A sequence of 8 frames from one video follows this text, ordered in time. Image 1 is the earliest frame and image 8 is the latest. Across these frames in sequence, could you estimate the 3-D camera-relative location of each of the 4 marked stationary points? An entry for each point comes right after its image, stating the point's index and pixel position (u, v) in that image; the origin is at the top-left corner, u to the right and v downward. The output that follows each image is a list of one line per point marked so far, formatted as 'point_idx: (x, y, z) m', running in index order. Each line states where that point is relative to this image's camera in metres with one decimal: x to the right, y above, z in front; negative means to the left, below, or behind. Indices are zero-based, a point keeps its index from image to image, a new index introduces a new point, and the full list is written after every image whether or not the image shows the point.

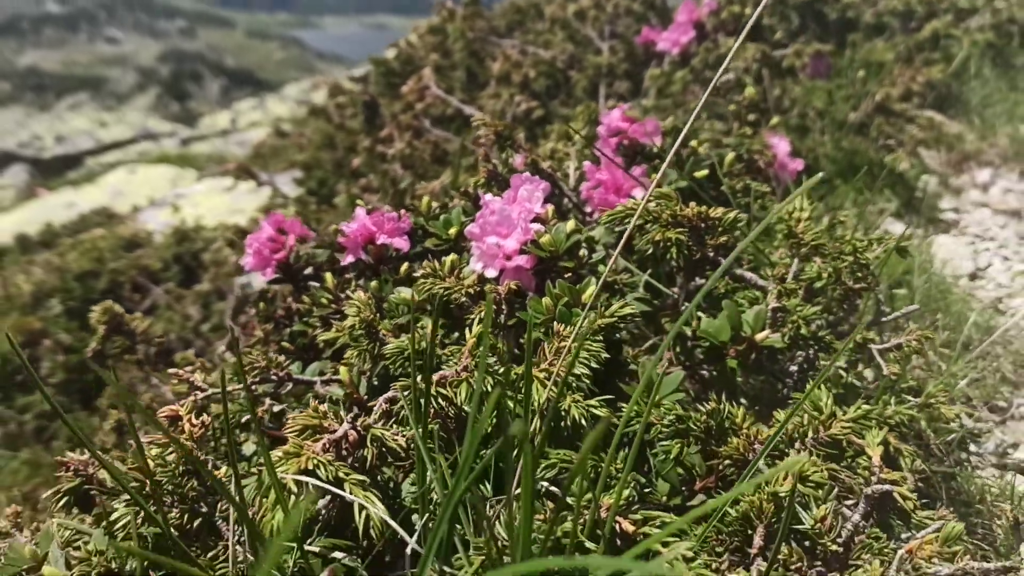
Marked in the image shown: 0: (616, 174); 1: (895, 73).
0: (+0.4, +0.4, +3.6) m
1: (+2.5, +1.4, +5.8) m
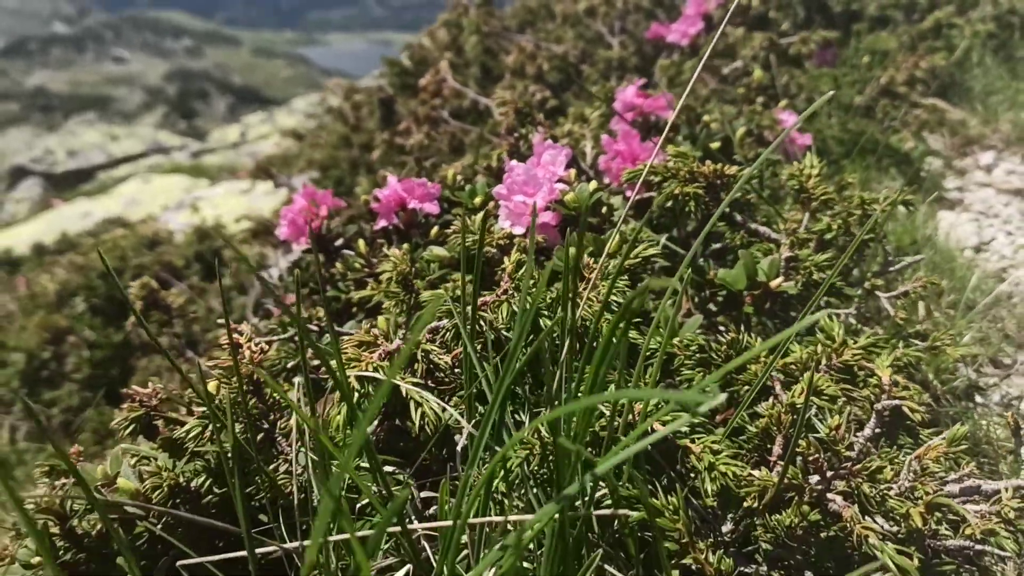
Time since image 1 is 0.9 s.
0: (+0.5, +0.6, +3.8) m
1: (+2.5, +1.5, +6.0) m
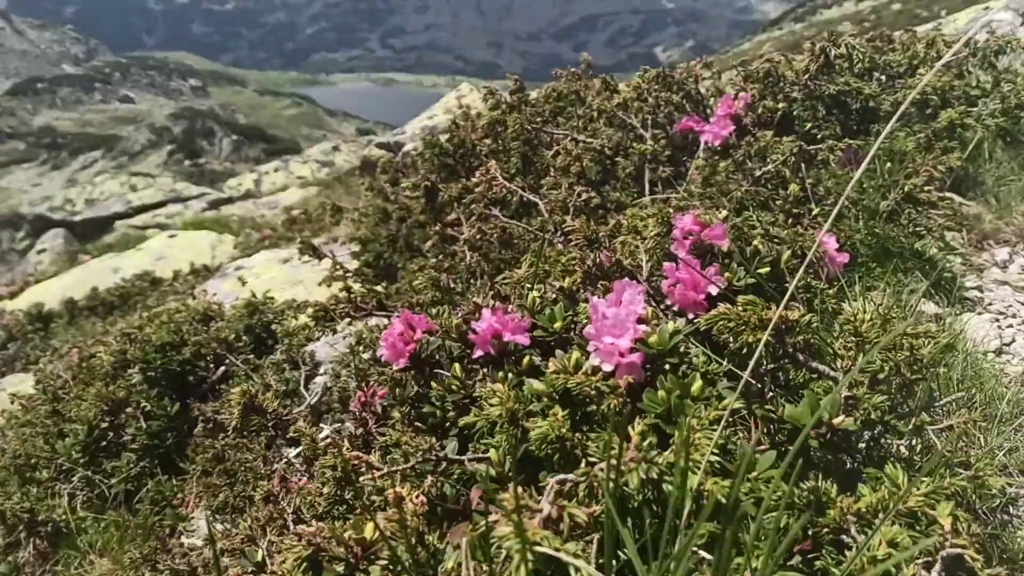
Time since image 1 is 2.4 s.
0: (+0.8, +0.1, +4.2) m
1: (+2.9, +0.9, +6.5) m
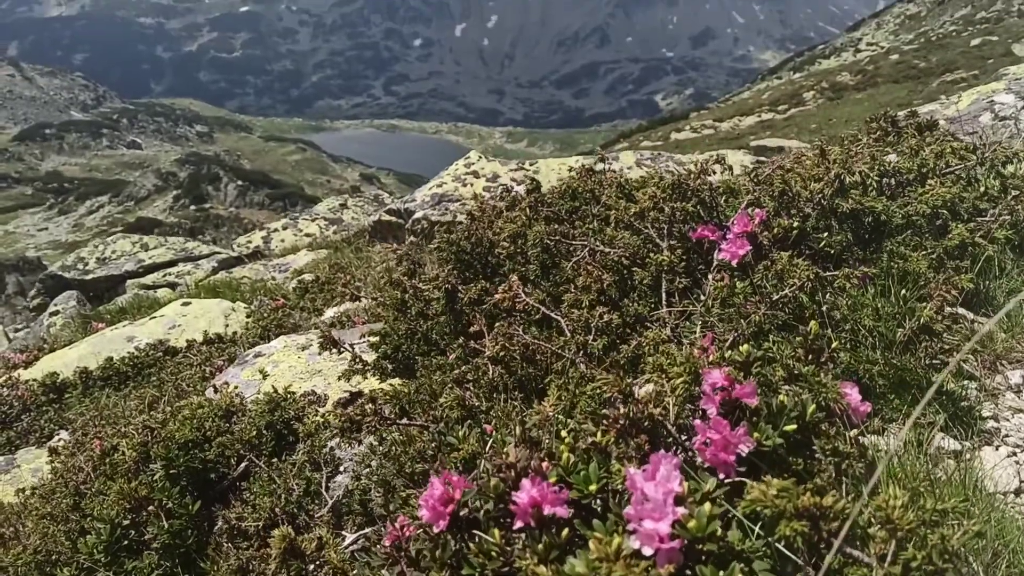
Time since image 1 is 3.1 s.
0: (+1.0, -0.7, +4.3) m
1: (+3.1, 0.0, +6.6) m
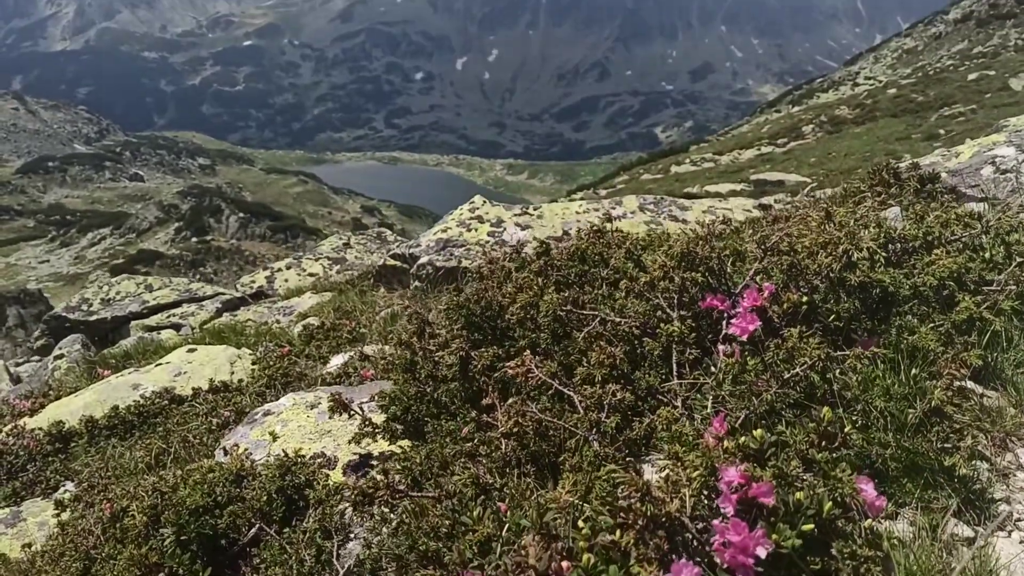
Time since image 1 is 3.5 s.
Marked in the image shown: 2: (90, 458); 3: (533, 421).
0: (+1.1, -1.2, +4.4) m
1: (+3.2, -0.5, +6.7) m
2: (-7.7, -3.1, +16.6) m
3: (+0.2, -1.0, +7.1) m
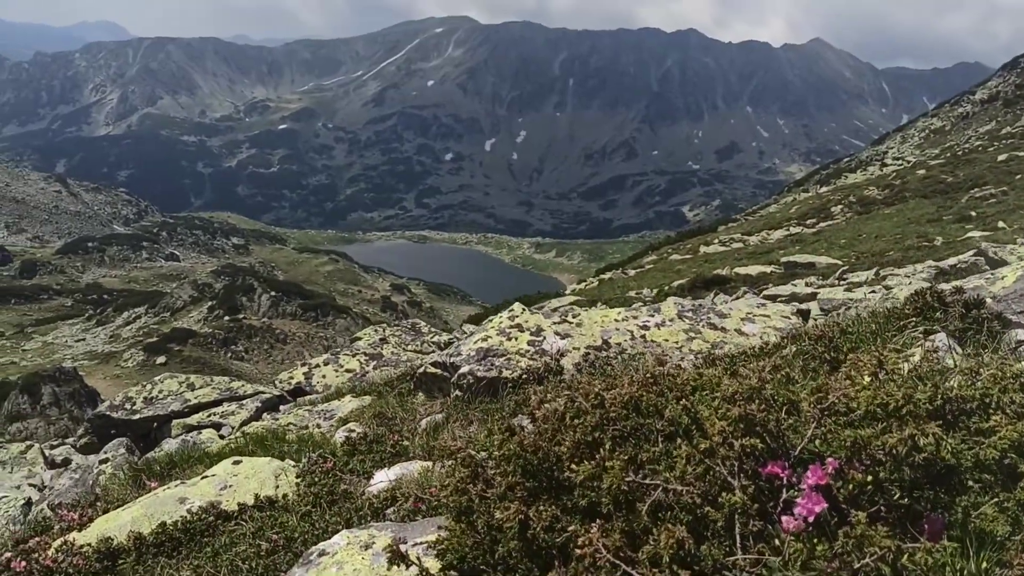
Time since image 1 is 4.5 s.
0: (+1.5, -2.4, +4.4) m
1: (+3.7, -1.9, +6.7) m
2: (-6.9, -5.3, +16.7) m
3: (+0.7, -2.4, +7.1) m
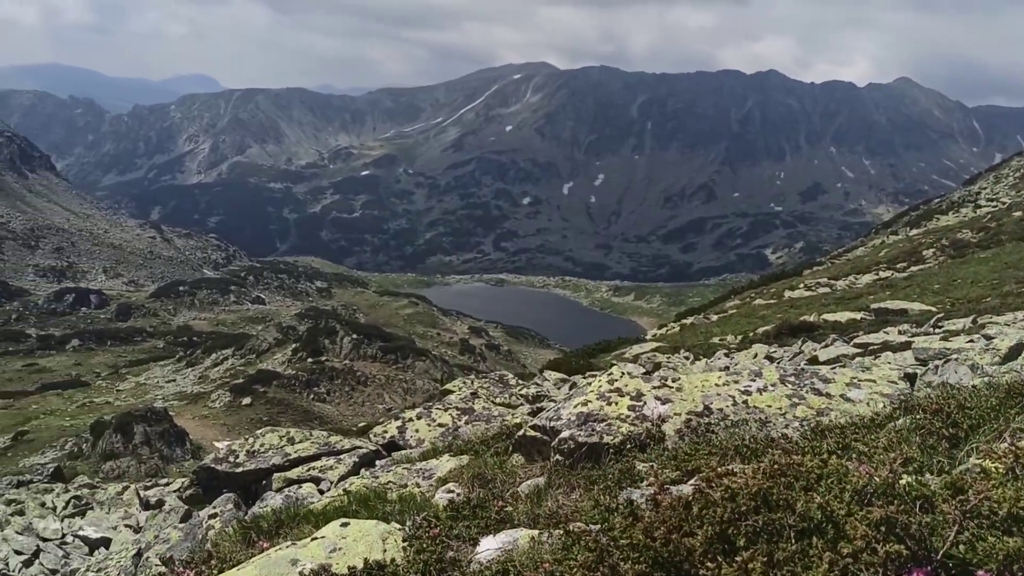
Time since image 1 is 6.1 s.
0: (+2.5, -3.1, +4.4) m
1: (+4.8, -2.8, +6.5) m
2: (-4.8, -6.7, +17.2) m
3: (+1.9, -3.3, +7.2) m
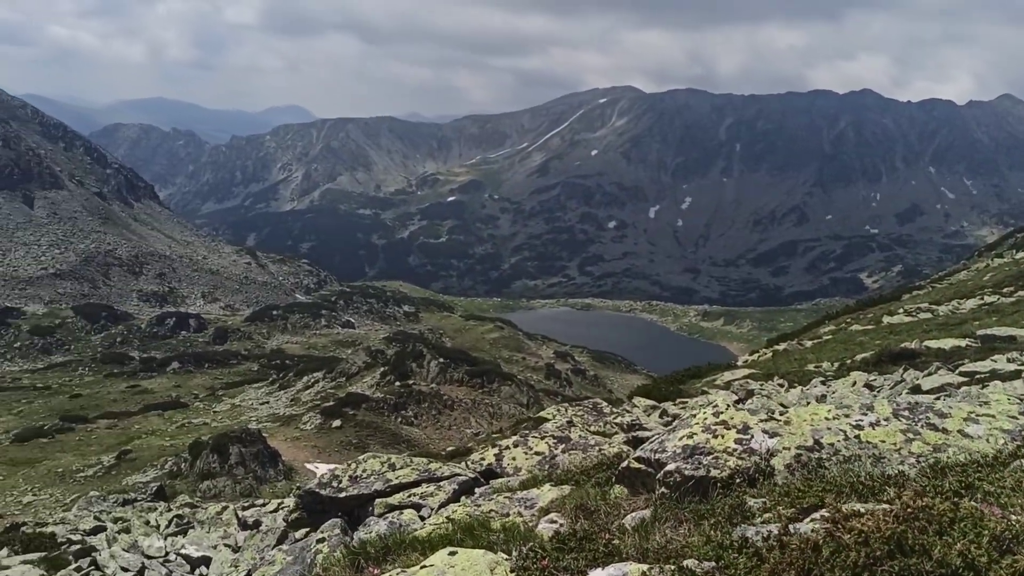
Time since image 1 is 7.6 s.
0: (+3.4, -3.4, +4.3) m
1: (+5.9, -3.2, +6.2) m
2: (-2.7, -7.4, +17.6) m
3: (+3.0, -3.7, +7.1) m
